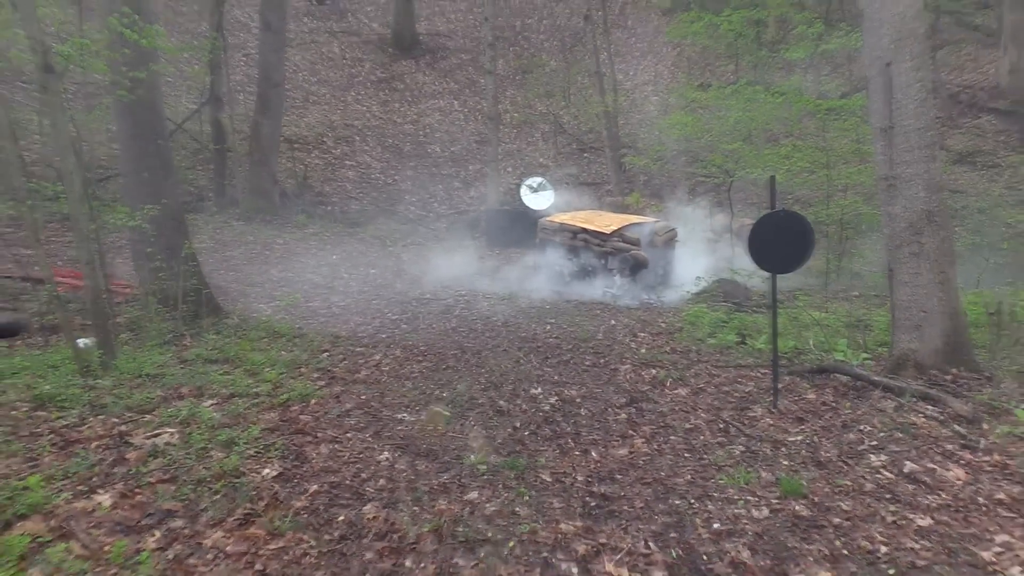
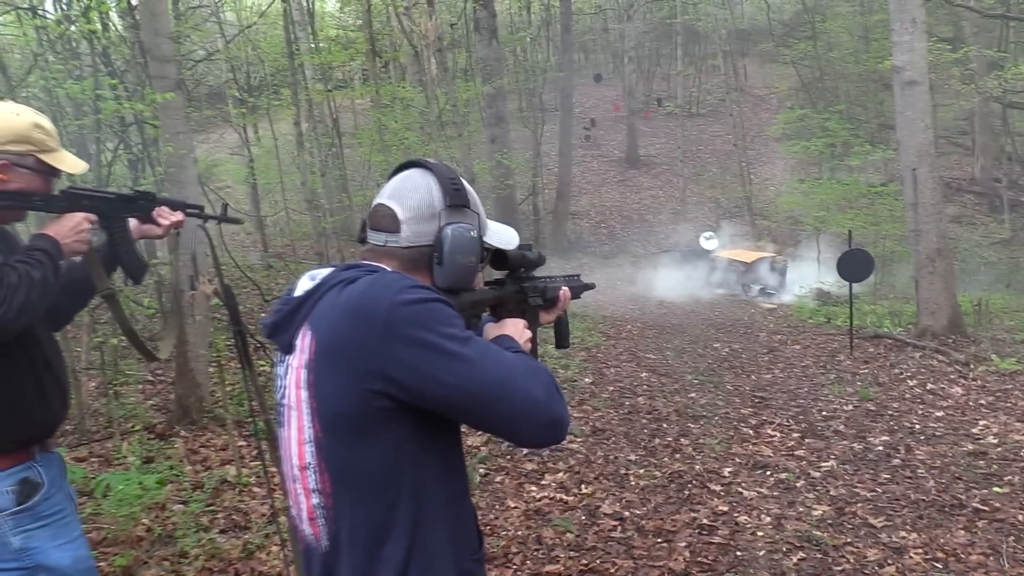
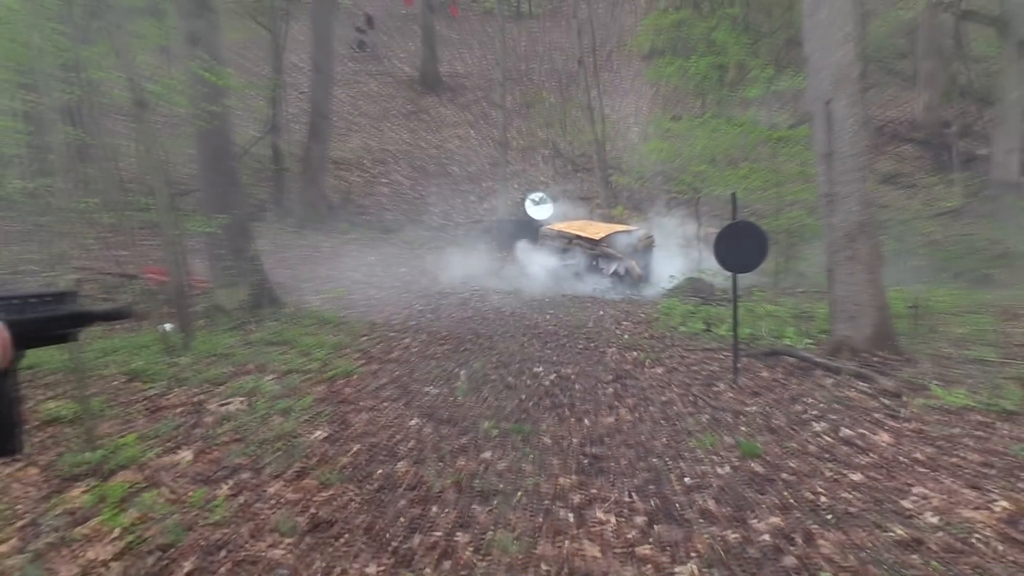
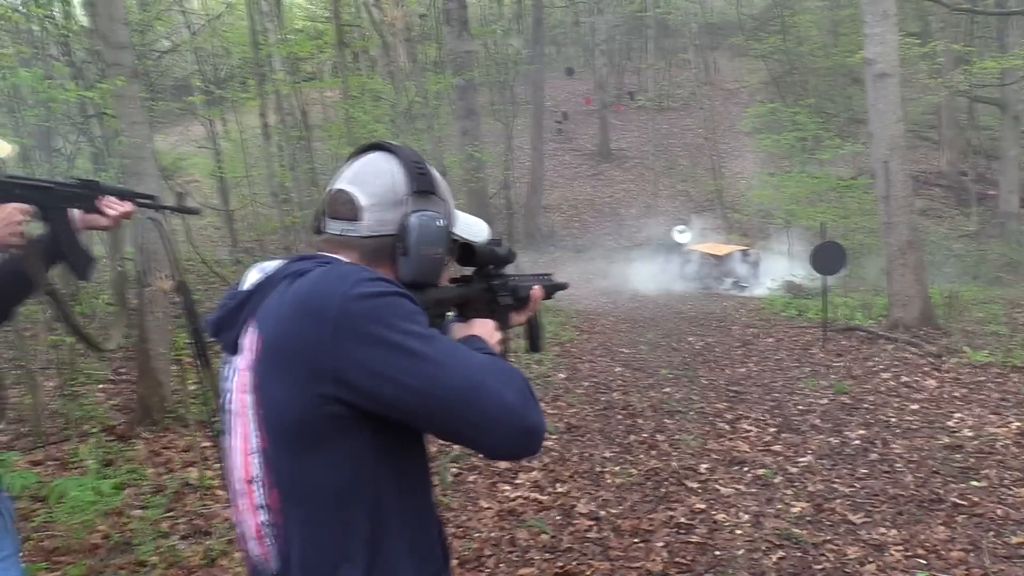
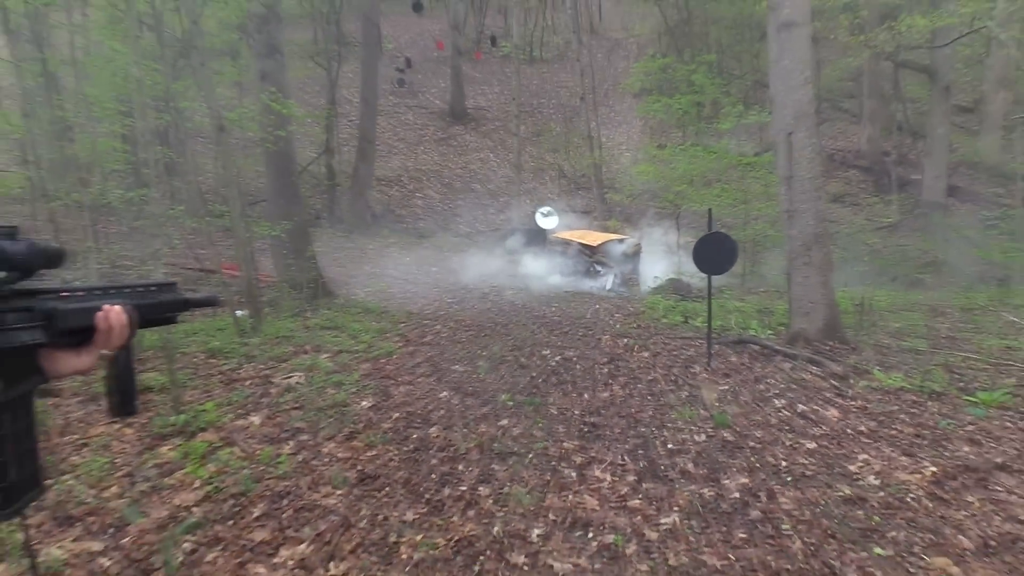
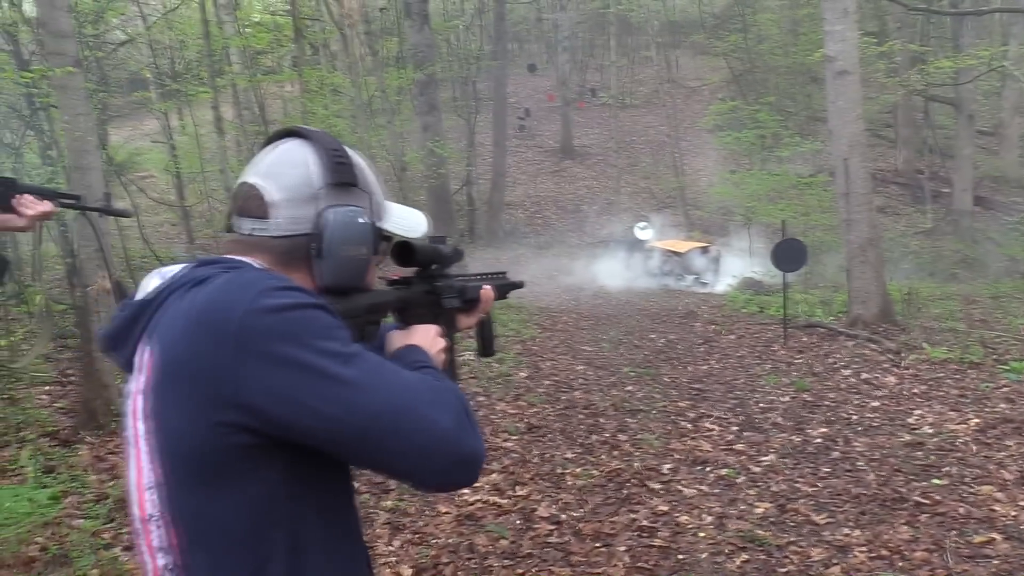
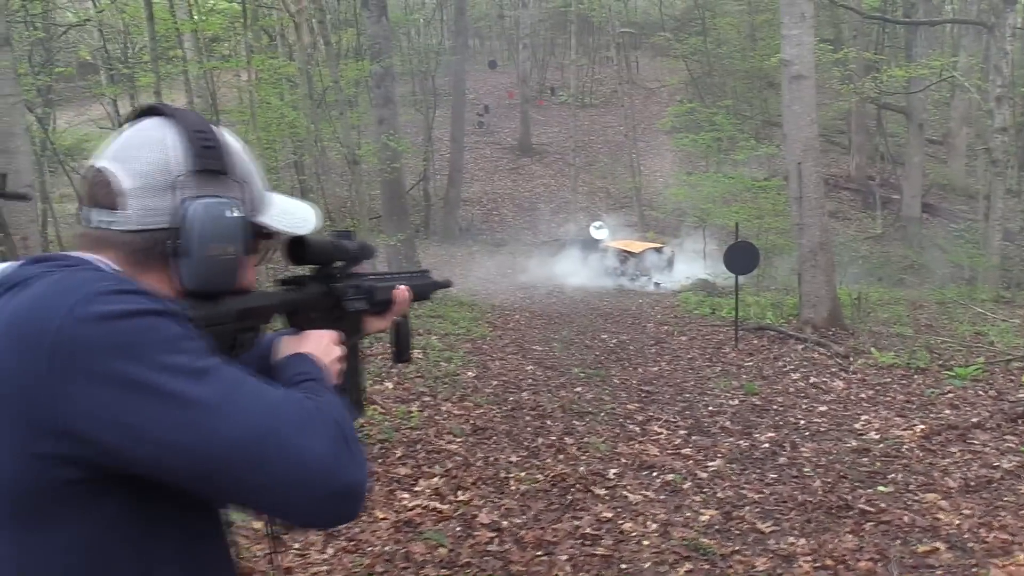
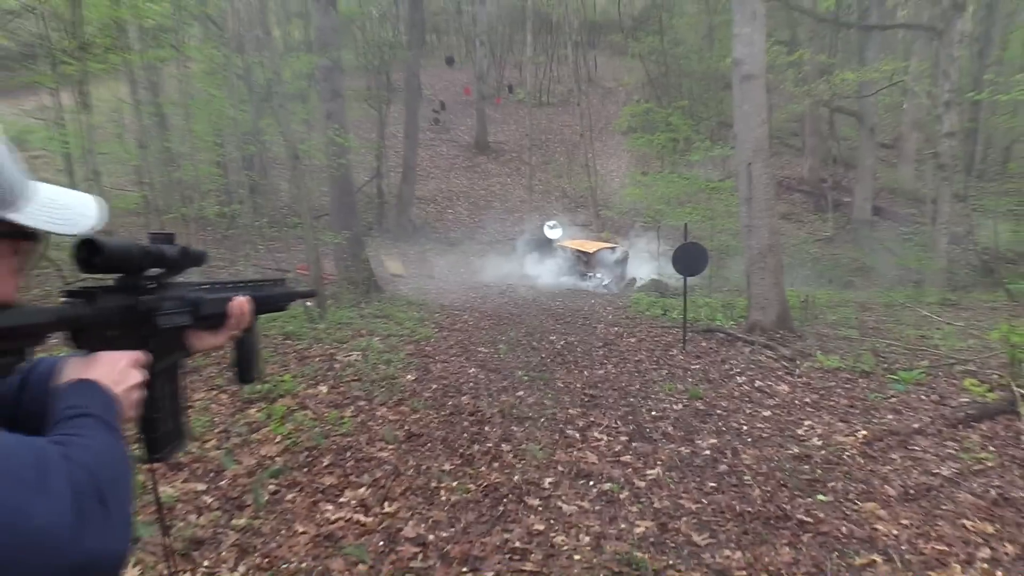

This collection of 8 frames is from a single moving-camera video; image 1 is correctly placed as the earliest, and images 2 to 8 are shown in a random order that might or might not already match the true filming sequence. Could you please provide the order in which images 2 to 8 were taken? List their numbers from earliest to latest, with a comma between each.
3, 5, 8, 7, 6, 4, 2
